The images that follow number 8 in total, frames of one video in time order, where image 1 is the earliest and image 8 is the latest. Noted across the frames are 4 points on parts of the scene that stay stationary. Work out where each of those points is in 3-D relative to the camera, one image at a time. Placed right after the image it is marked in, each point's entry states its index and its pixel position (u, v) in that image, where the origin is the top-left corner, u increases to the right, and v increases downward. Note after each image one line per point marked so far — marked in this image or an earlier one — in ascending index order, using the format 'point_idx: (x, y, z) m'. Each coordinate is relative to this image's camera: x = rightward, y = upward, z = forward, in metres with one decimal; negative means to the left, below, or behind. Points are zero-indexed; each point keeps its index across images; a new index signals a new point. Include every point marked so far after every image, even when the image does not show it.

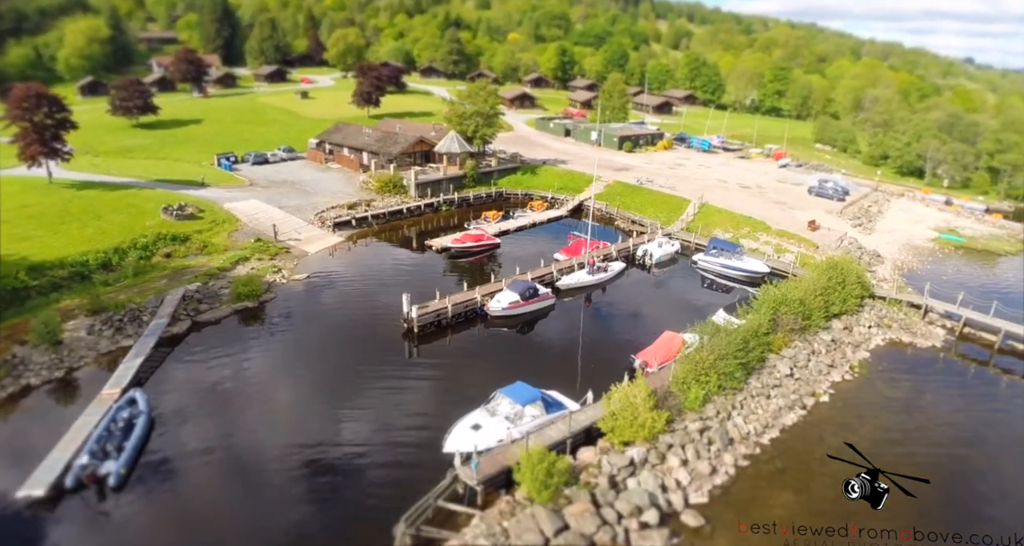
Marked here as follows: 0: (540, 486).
0: (+0.9, -7.6, +20.7) m
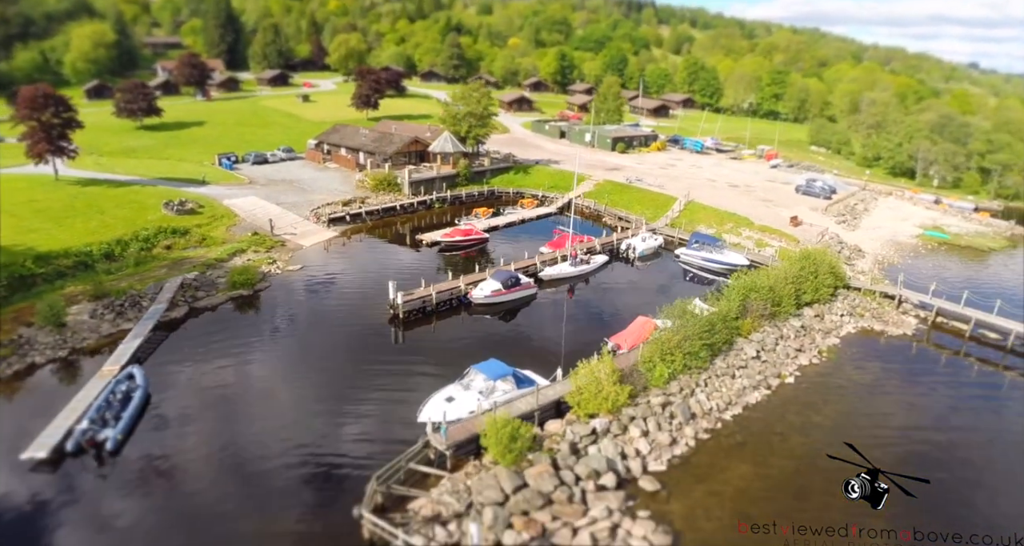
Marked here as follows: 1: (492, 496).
0: (-0.4, -6.7, +22.0) m
1: (-1.1, -7.9, +20.4) m
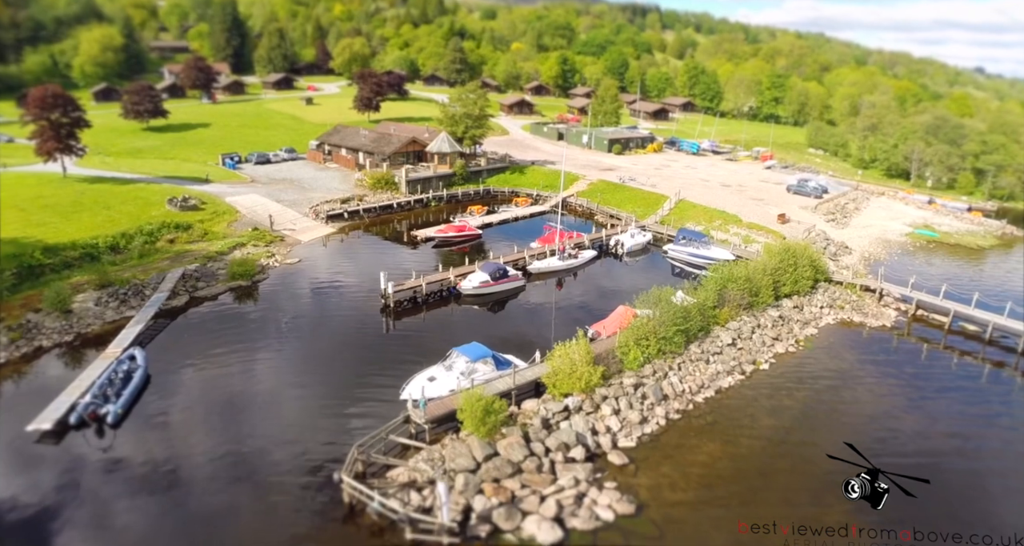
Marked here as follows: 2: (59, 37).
0: (-1.5, -6.0, +23.2) m
1: (-2.1, -7.1, +21.6) m
2: (-12.2, +6.5, +15.0) m
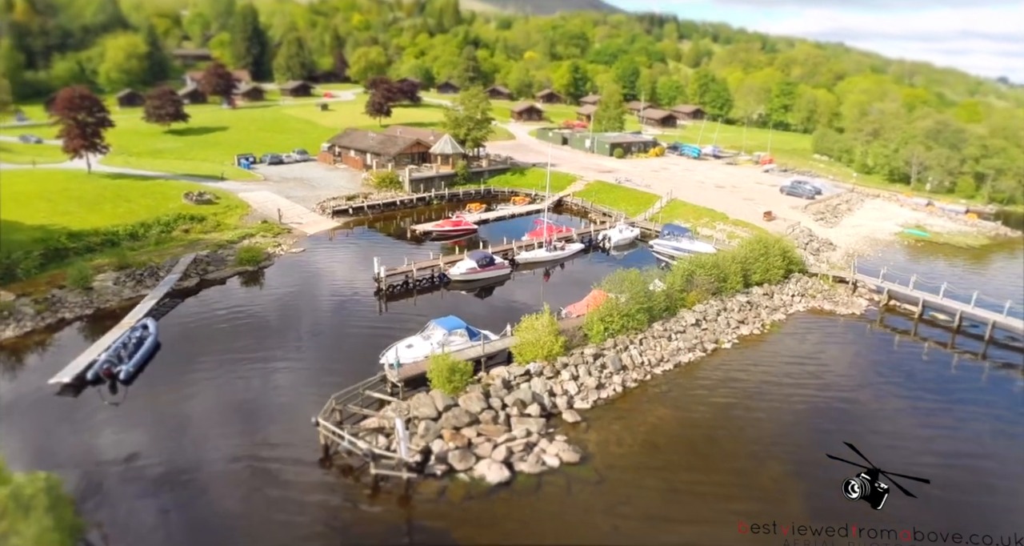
0: (-3.1, -4.8, +25.6) m
1: (-3.8, -5.9, +24.0) m
2: (-14.0, +8.0, +17.9) m
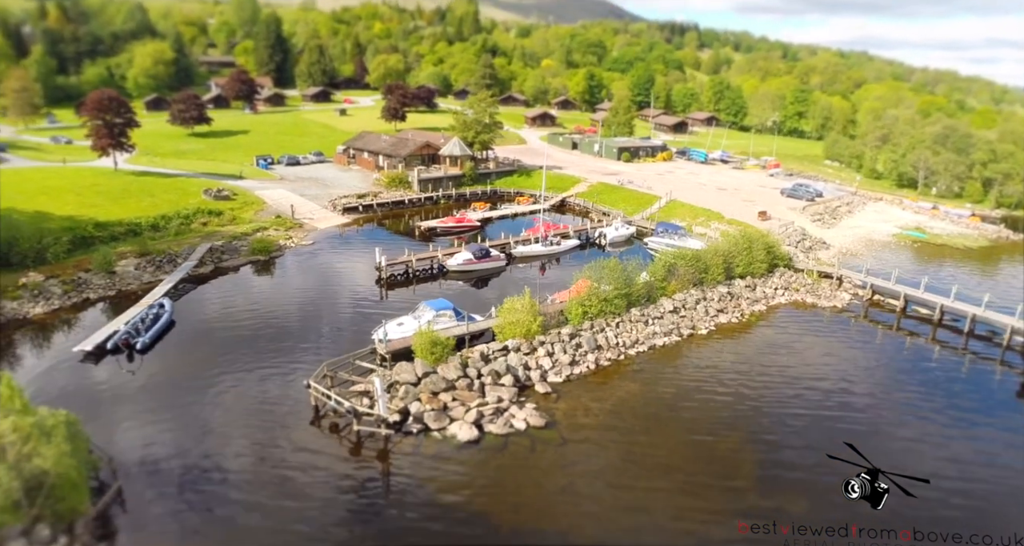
0: (-4.3, -3.8, +27.8) m
1: (-5.0, -4.9, +26.2) m
2: (-15.2, +9.2, +20.6) m
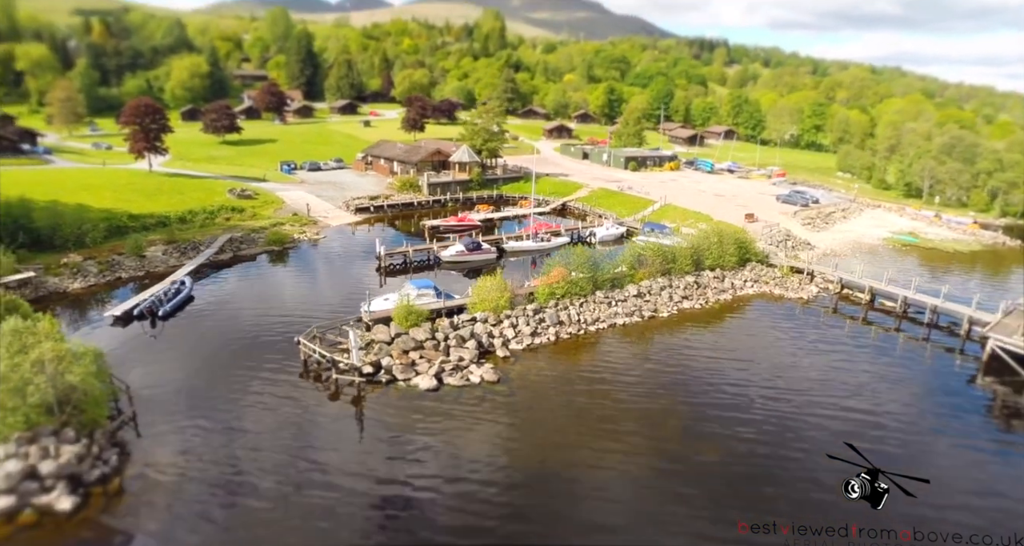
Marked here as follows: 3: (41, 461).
0: (-6.2, -2.5, +31.5) m
1: (-7.0, -3.5, +30.0) m
2: (-17.2, +10.8, +25.2) m
3: (-17.4, -6.7, +20.7) m
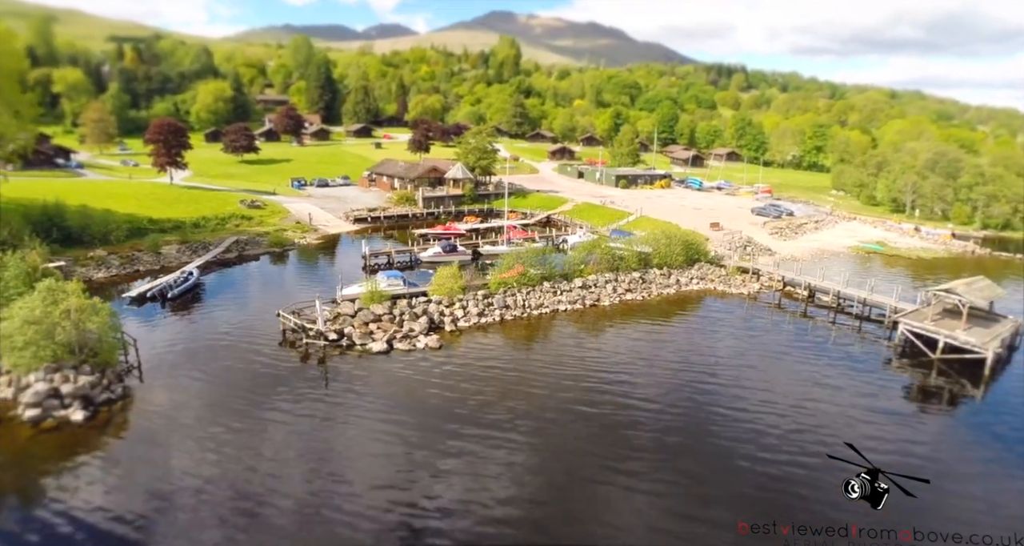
0: (-9.4, -1.6, +36.8) m
1: (-10.4, -2.5, +35.2) m
2: (-20.6, +12.1, +31.4) m
3: (-21.1, -5.2, +26.2) m
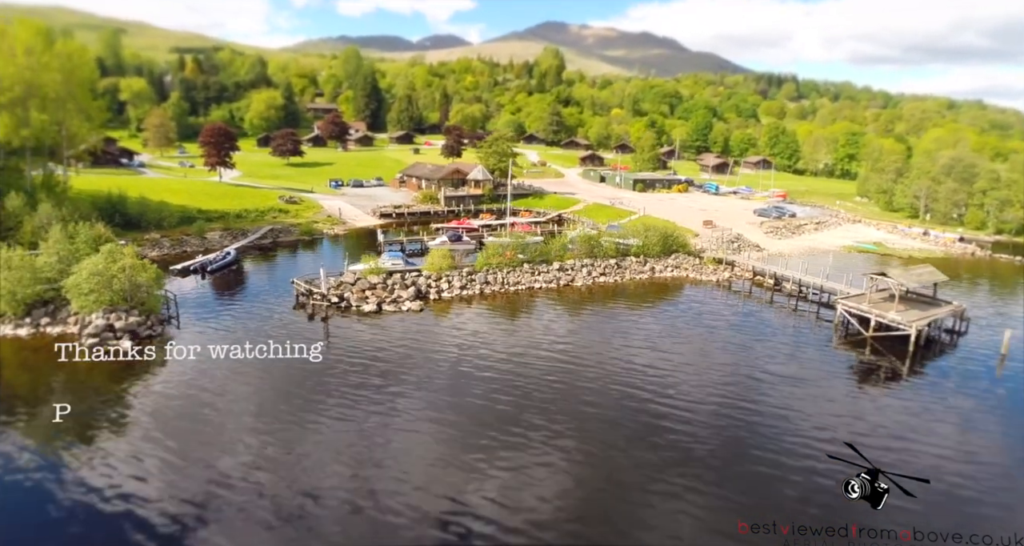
0: (-11.2, +0.2, +43.2) m
1: (-12.2, -0.7, +41.6) m
2: (-22.4, +14.2, +38.9) m
3: (-23.7, -3.0, +33.5) m
